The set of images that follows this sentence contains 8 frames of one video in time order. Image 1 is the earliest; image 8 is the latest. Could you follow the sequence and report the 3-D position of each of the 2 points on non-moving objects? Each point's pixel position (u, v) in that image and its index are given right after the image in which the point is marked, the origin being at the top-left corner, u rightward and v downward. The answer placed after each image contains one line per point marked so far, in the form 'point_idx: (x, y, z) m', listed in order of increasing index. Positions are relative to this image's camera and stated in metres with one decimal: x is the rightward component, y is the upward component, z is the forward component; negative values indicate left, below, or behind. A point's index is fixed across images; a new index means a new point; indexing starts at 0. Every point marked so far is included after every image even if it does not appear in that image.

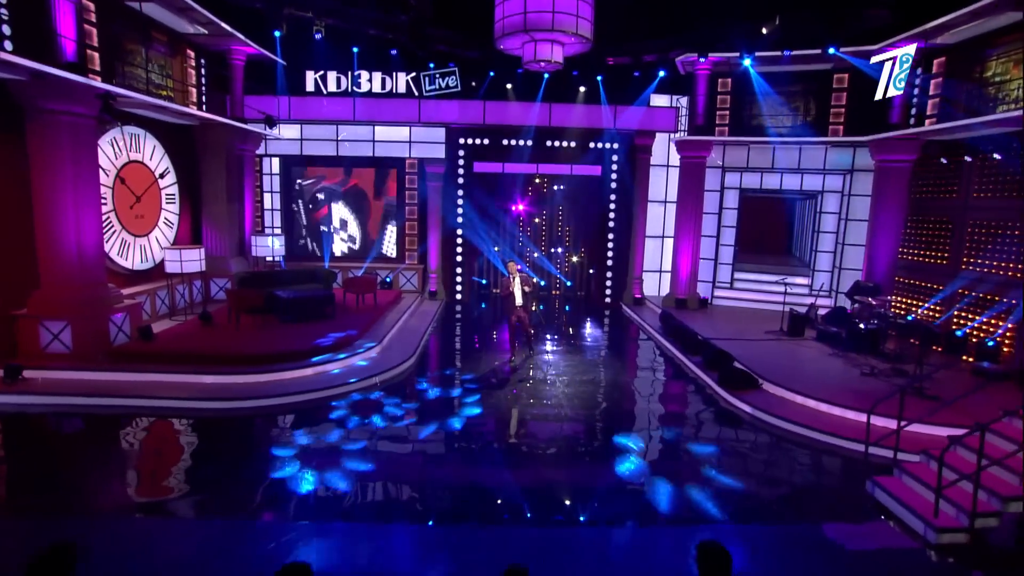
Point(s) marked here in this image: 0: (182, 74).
0: (-6.0, +3.9, +12.5) m
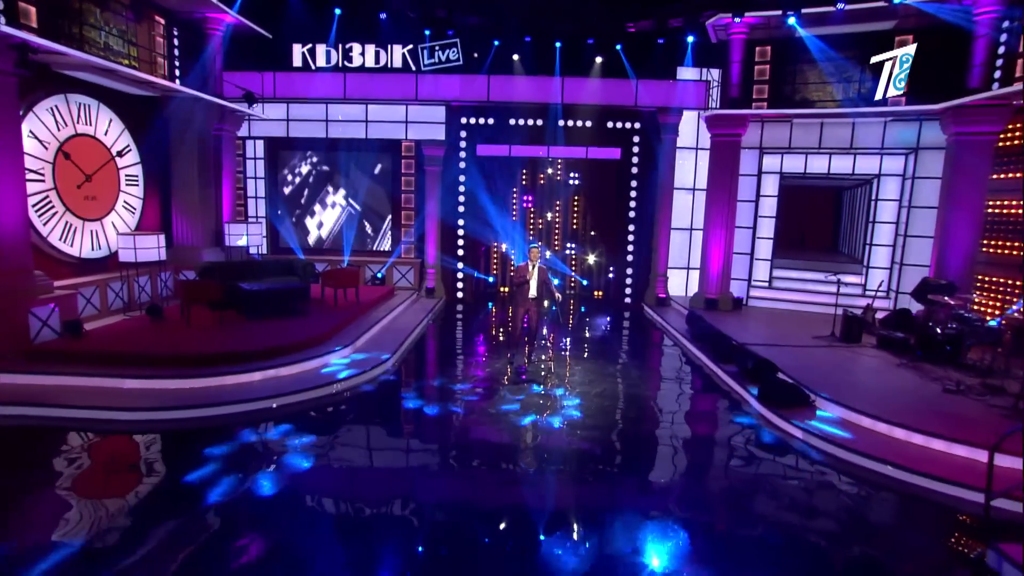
0: (-5.9, +4.0, +11.2) m
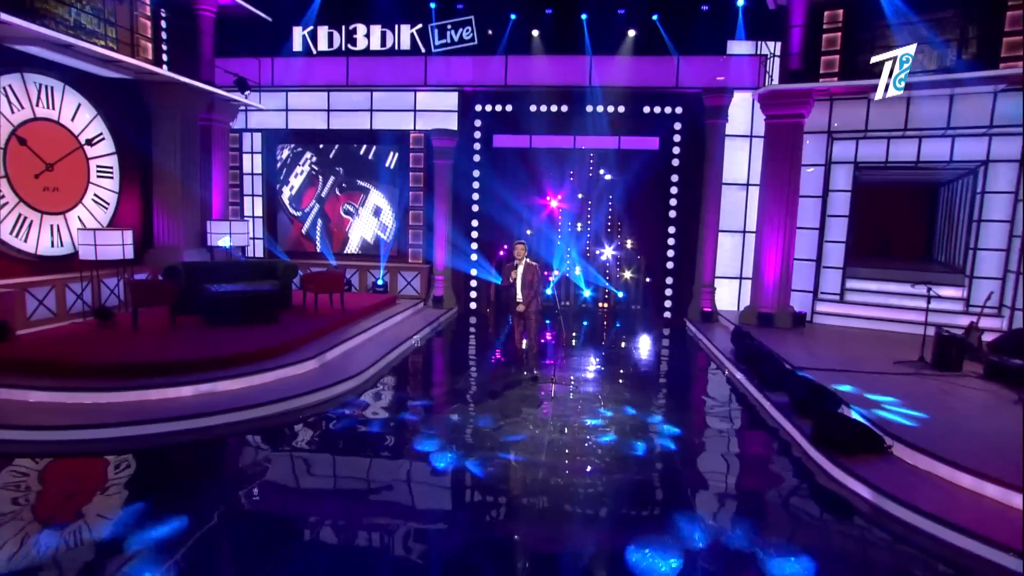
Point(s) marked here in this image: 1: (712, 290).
0: (-5.7, +3.9, +10.2) m
1: (+3.2, 0.0, +11.3) m
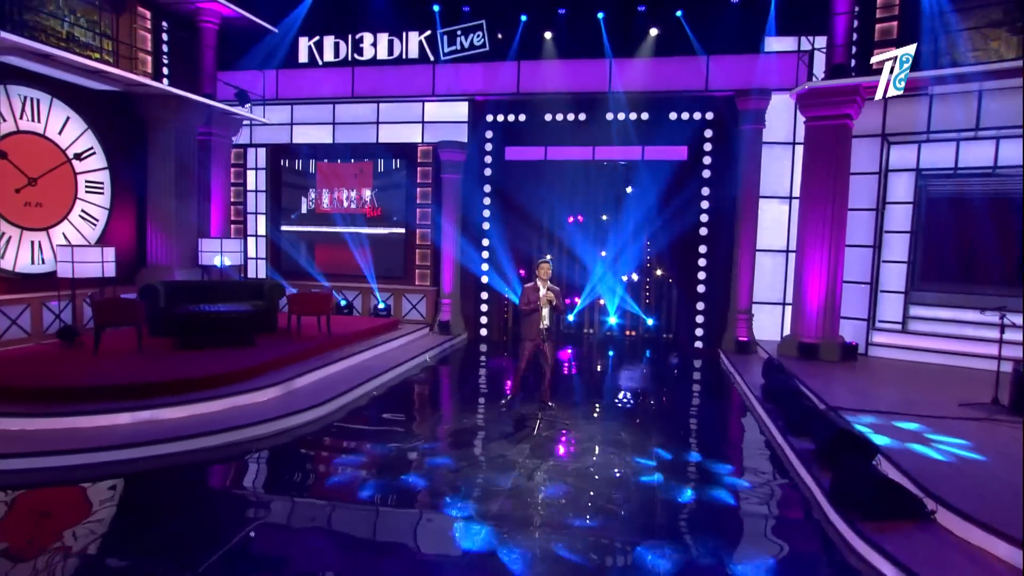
0: (-5.5, +3.6, +10.0) m
1: (+3.4, -0.4, +9.9) m
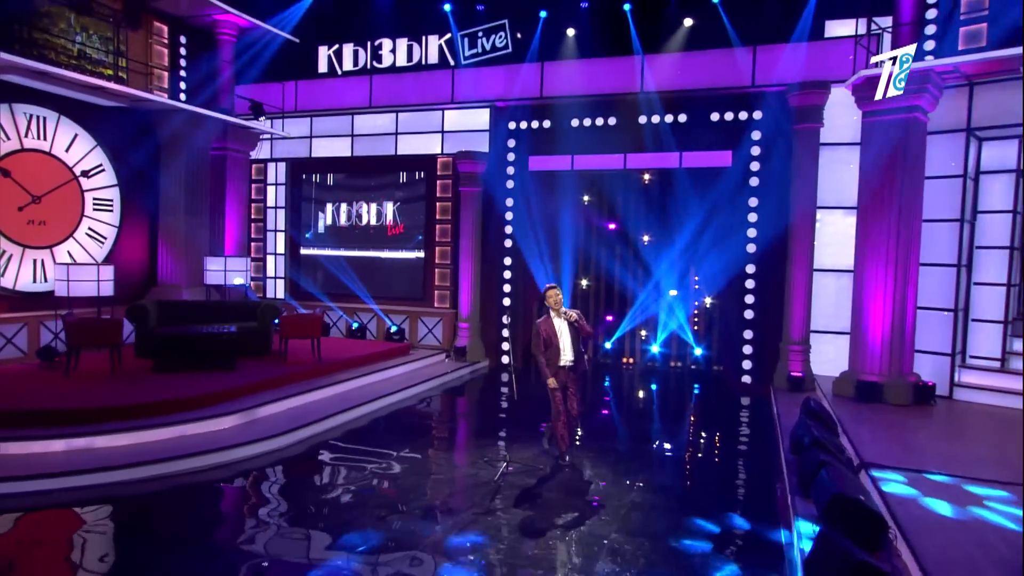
0: (-5.2, +3.4, +9.8) m
1: (+3.6, -0.7, +8.4) m
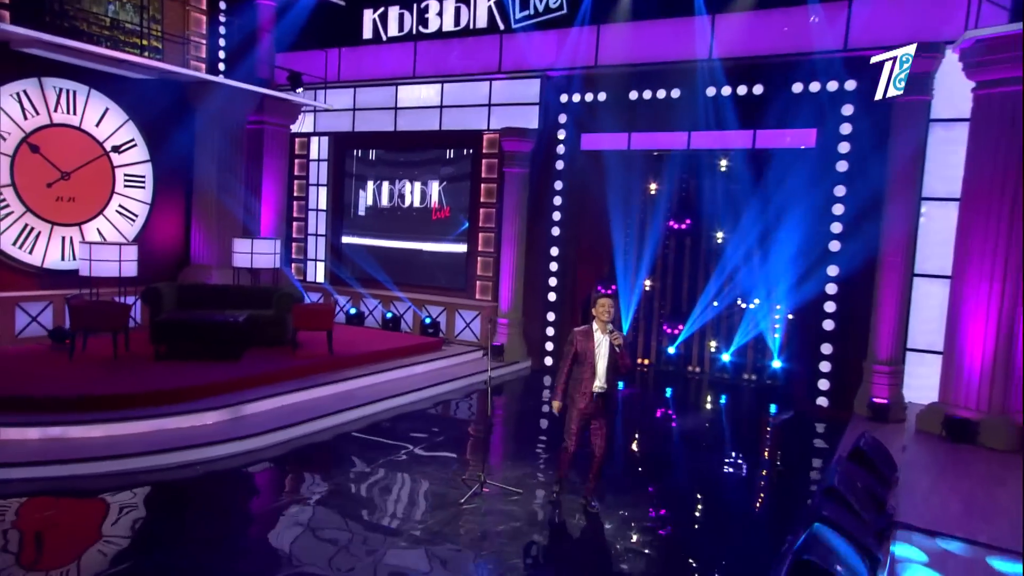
0: (-4.5, +3.6, +9.4) m
1: (+3.9, -0.8, +7.0) m
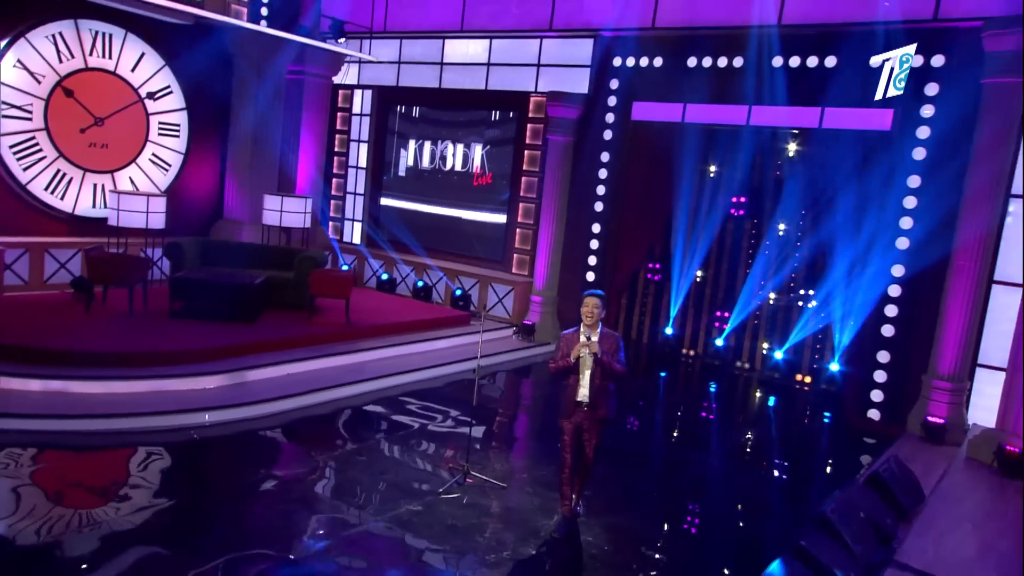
0: (-3.8, +4.2, +9.0) m
1: (+4.0, -0.9, +6.1) m
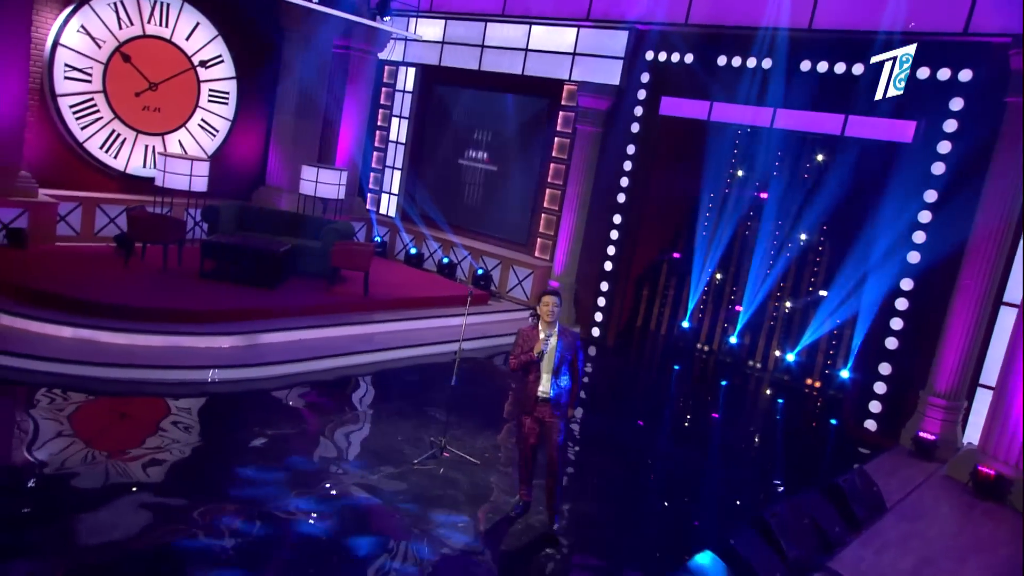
0: (-3.2, +4.7, +9.3) m
1: (+4.0, -1.1, +6.1) m
